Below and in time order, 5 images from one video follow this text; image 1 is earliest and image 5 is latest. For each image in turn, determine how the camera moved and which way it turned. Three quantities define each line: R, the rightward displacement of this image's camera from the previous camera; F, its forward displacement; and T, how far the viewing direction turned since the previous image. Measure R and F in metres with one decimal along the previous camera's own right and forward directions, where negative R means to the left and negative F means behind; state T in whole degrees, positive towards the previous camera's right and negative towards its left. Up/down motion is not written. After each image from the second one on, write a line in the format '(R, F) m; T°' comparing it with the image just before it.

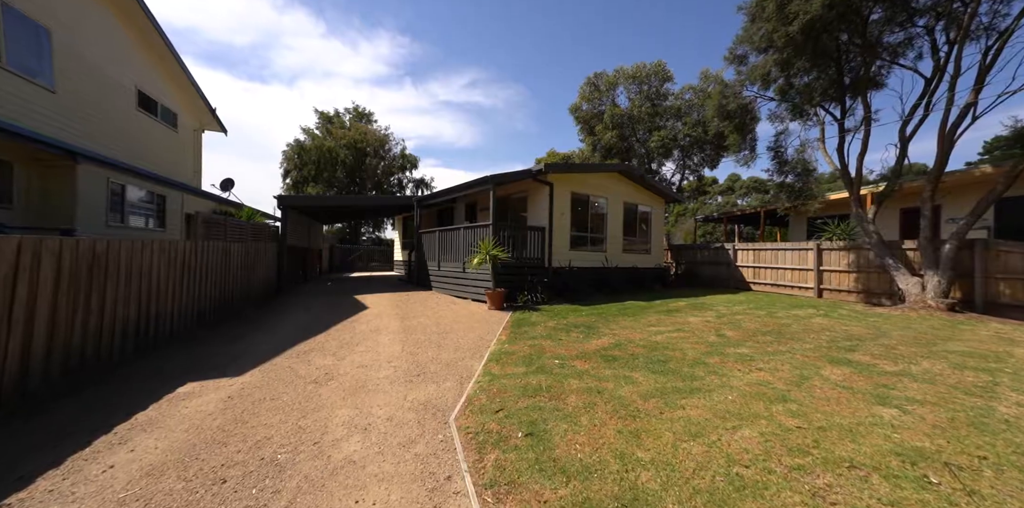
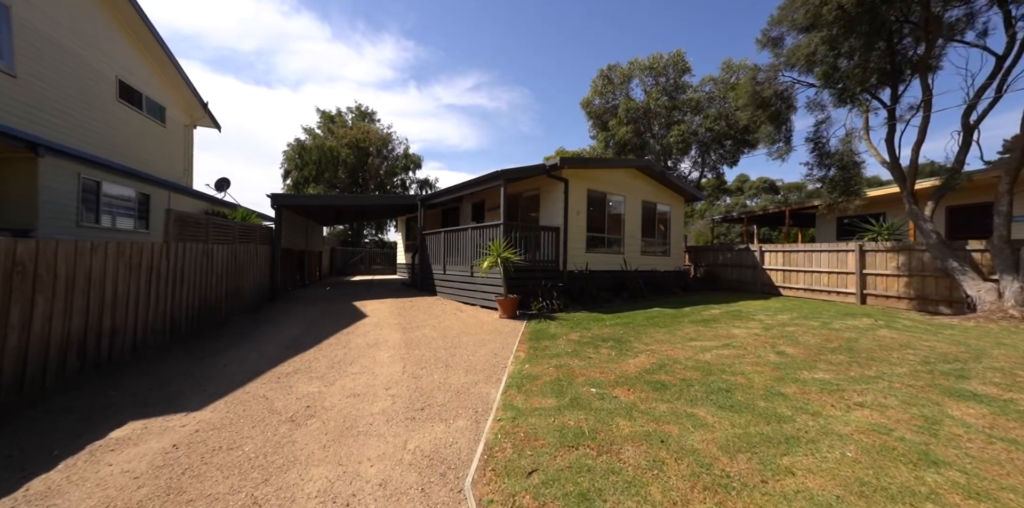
(-0.2, +0.8) m; -1°
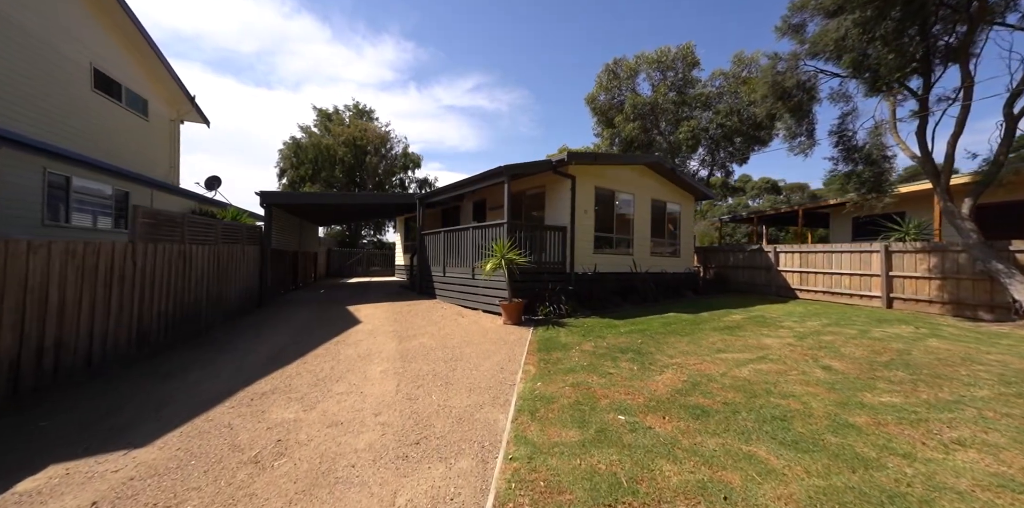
(-0.1, +0.6) m; 0°
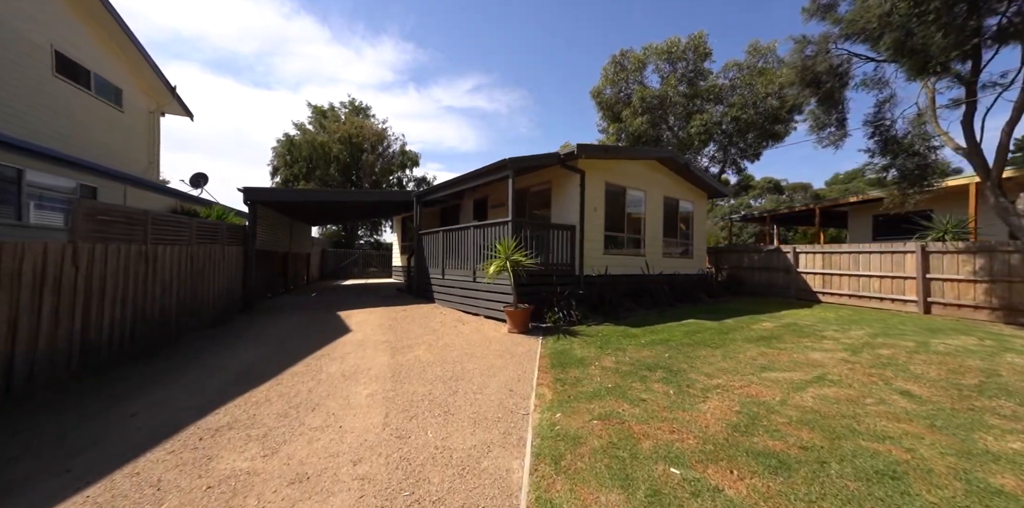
(-0.1, +0.7) m; 0°
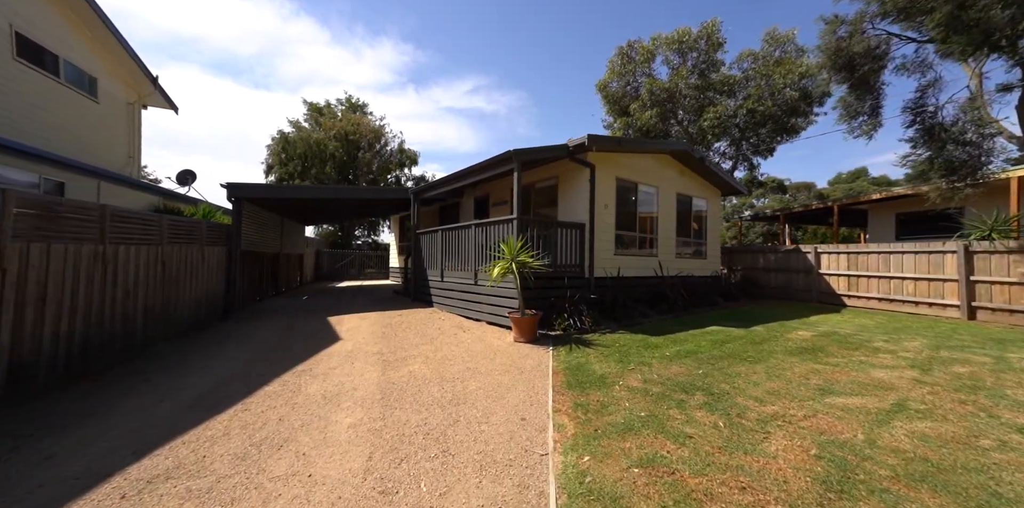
(-0.1, +0.7) m; 0°
